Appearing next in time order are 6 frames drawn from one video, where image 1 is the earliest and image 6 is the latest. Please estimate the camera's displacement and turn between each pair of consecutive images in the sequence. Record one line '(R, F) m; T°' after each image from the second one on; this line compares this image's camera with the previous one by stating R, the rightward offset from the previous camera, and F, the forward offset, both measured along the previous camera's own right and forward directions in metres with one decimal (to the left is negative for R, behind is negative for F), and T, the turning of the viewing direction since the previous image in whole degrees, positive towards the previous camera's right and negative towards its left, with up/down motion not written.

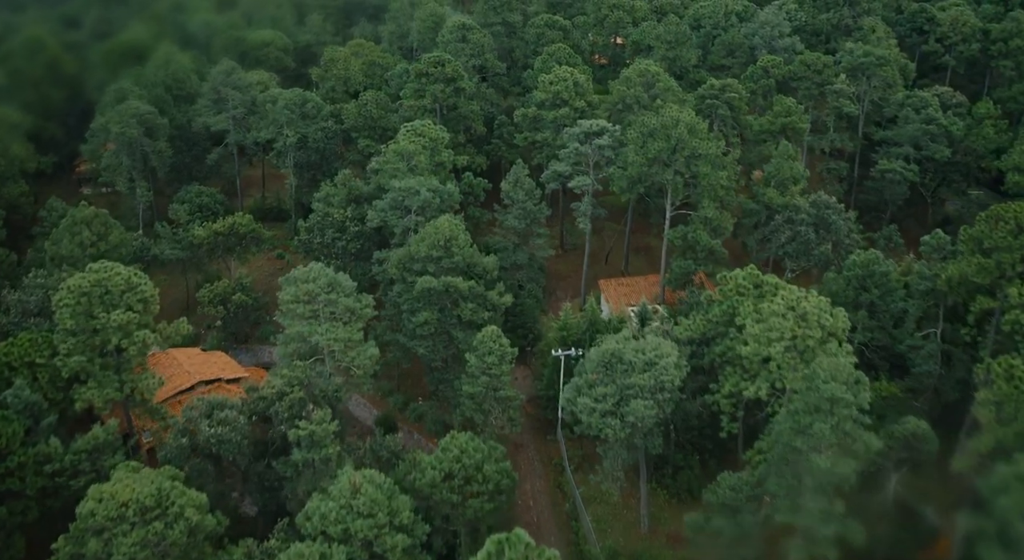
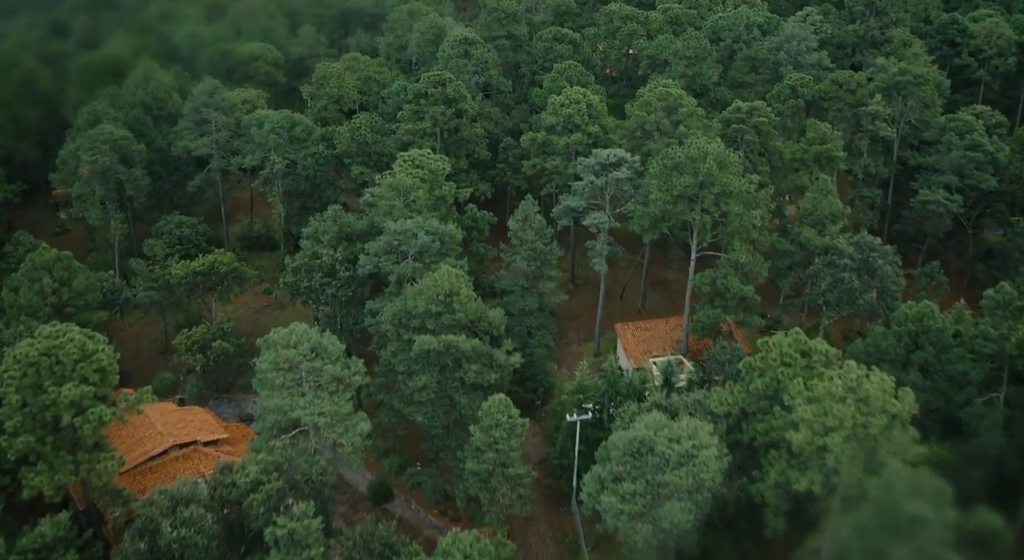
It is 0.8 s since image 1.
(-0.3, +4.6) m; 0°
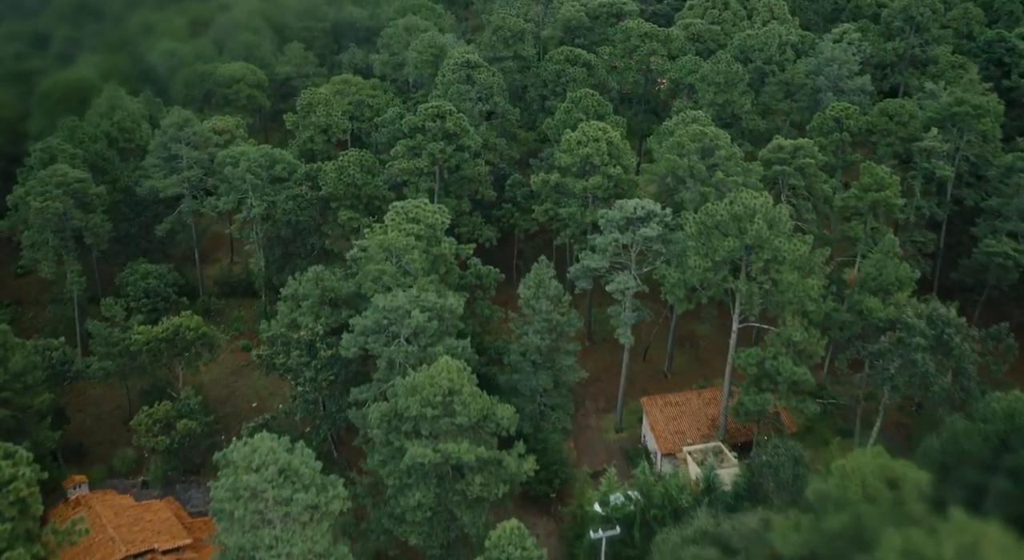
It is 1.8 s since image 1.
(-0.4, +6.1) m; 0°
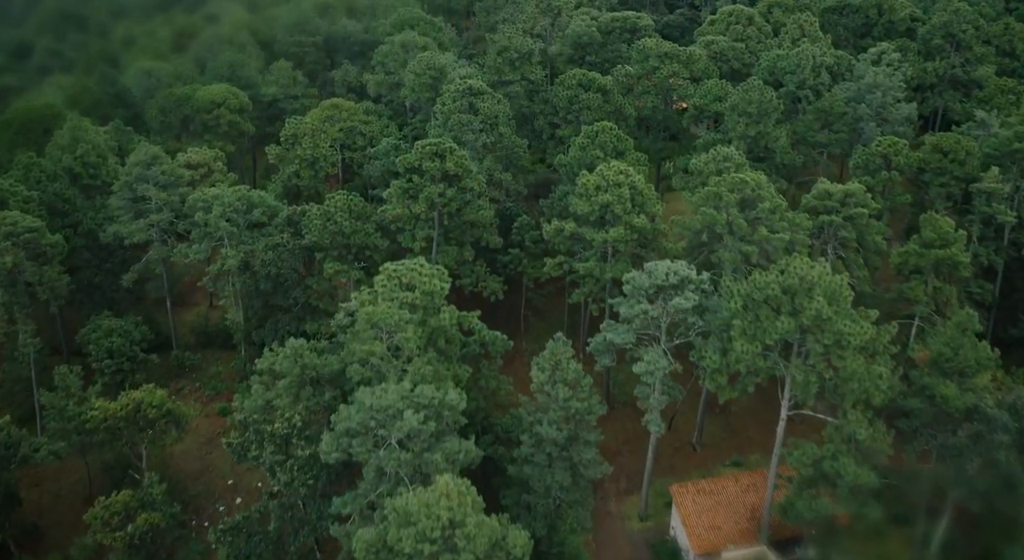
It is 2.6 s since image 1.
(-0.4, +5.3) m; 0°
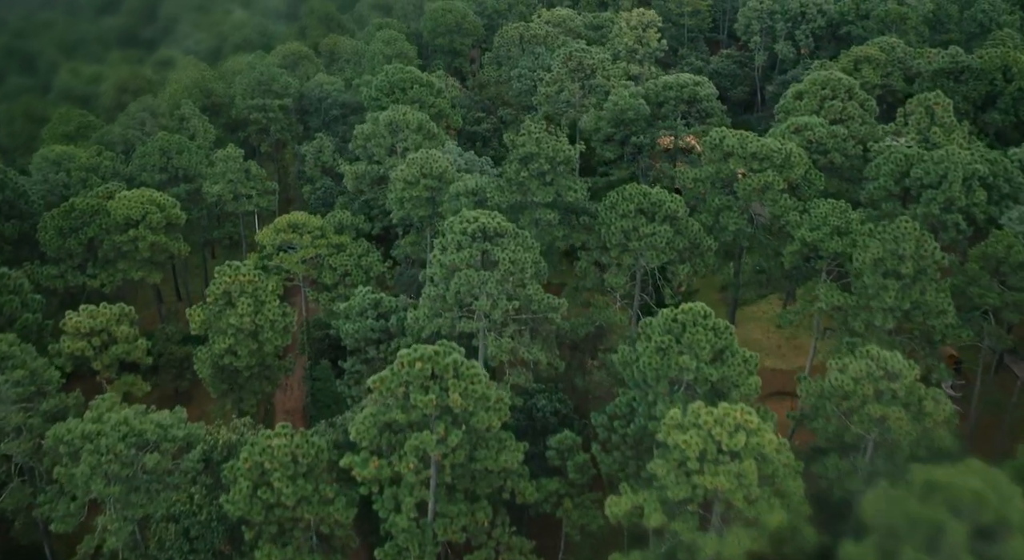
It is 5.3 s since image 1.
(-1.1, +15.0) m; 0°
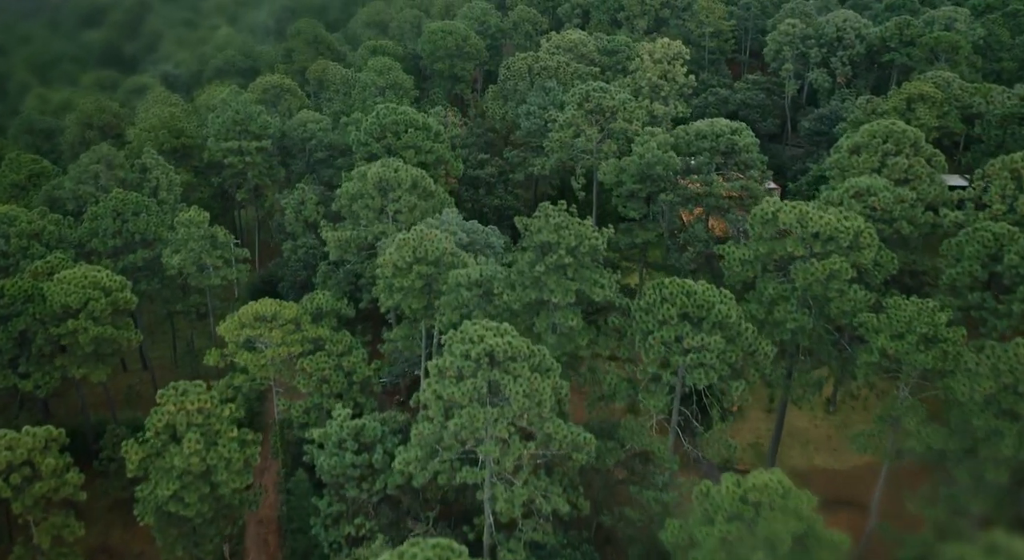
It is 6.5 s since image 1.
(-0.4, +6.5) m; 0°
